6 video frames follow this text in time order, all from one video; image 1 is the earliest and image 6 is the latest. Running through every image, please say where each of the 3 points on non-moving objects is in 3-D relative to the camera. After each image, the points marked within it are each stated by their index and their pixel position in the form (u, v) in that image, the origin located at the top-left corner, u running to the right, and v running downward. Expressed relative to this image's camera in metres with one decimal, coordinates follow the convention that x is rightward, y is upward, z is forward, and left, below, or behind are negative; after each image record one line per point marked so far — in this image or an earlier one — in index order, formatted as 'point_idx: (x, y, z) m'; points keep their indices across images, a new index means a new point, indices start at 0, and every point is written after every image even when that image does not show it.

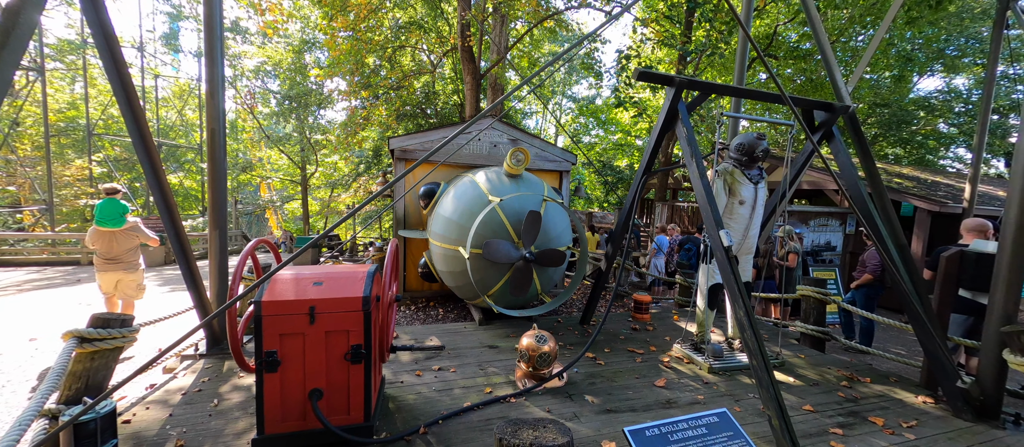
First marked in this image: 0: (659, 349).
0: (+1.4, -1.2, +3.2) m
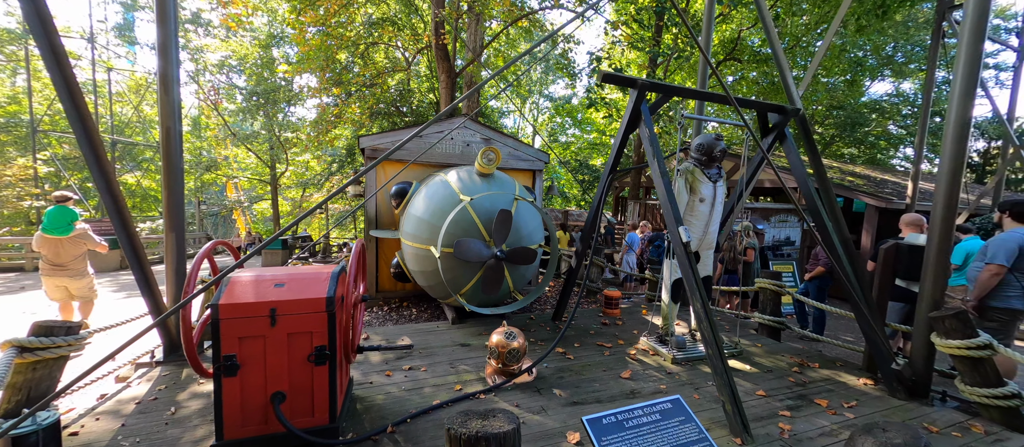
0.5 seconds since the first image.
0: (+1.1, -1.1, +3.3) m
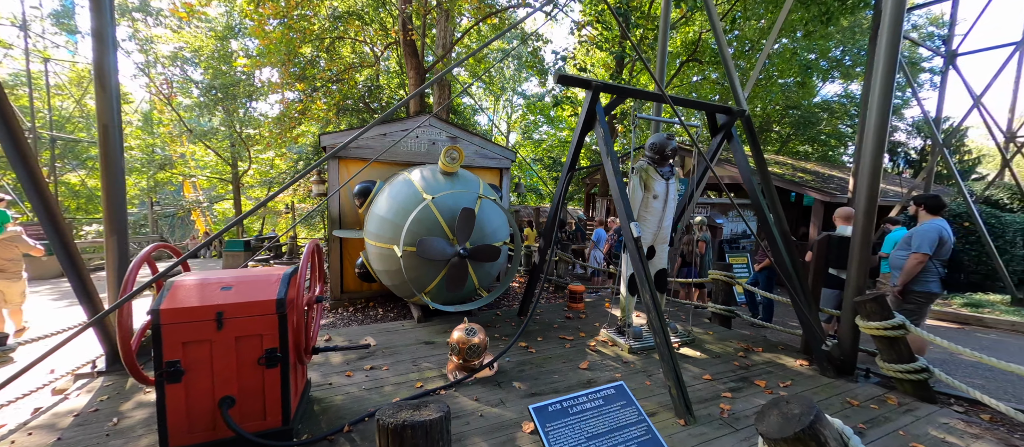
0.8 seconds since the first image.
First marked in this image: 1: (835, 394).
0: (+0.8, -1.1, +3.4) m
1: (+2.3, -1.2, +2.5) m
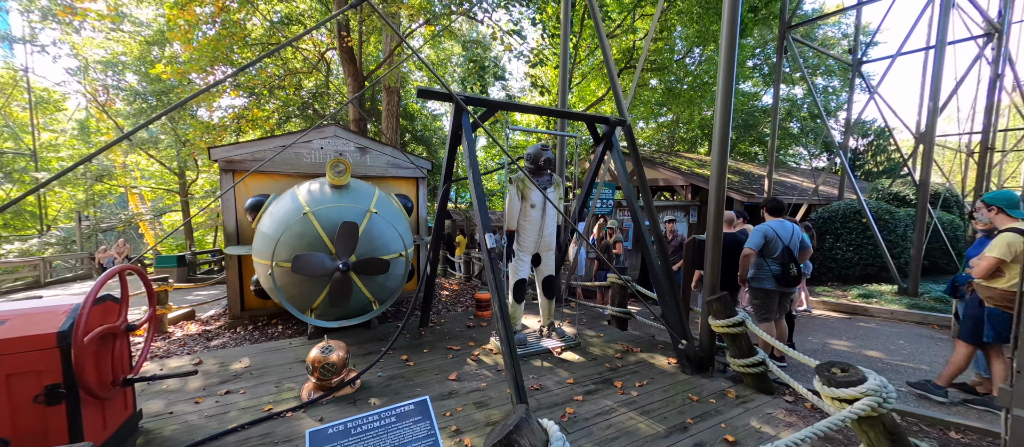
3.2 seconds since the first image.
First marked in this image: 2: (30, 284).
0: (-0.3, -1.2, +3.5) m
1: (+1.3, -1.3, +2.7) m
2: (-16.1, -2.0, +11.7) m
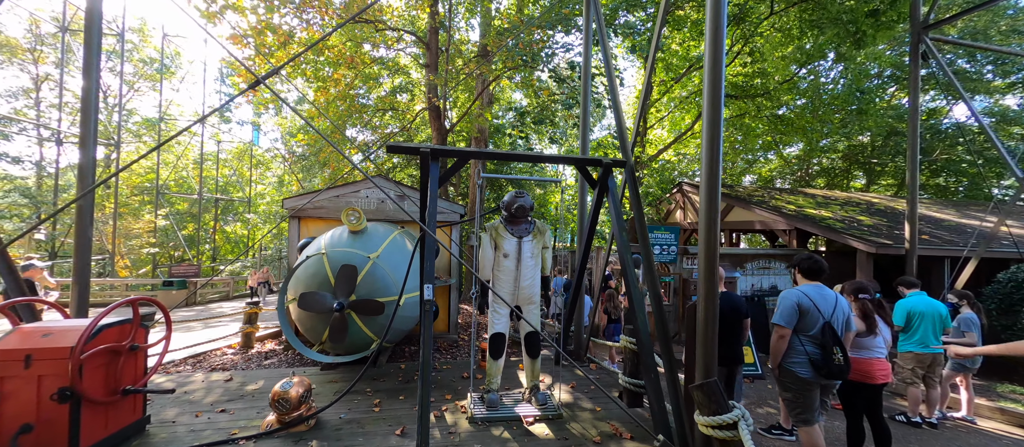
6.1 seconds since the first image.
0: (-0.5, -1.7, +3.3) m
1: (+0.8, -1.7, +2.0) m
2: (-13.2, -3.3, +15.8) m
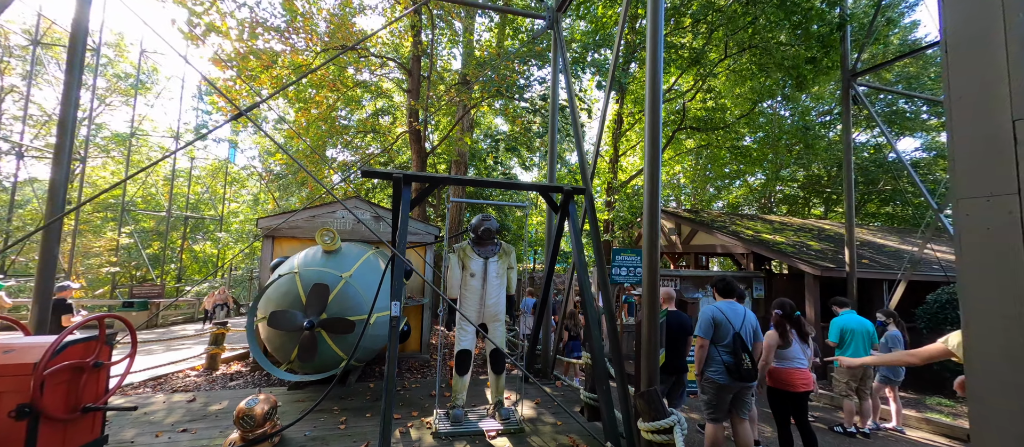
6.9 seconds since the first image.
0: (-0.9, -1.9, +3.4) m
1: (+0.5, -1.8, +2.2) m
2: (-14.2, -4.2, +15.1) m
